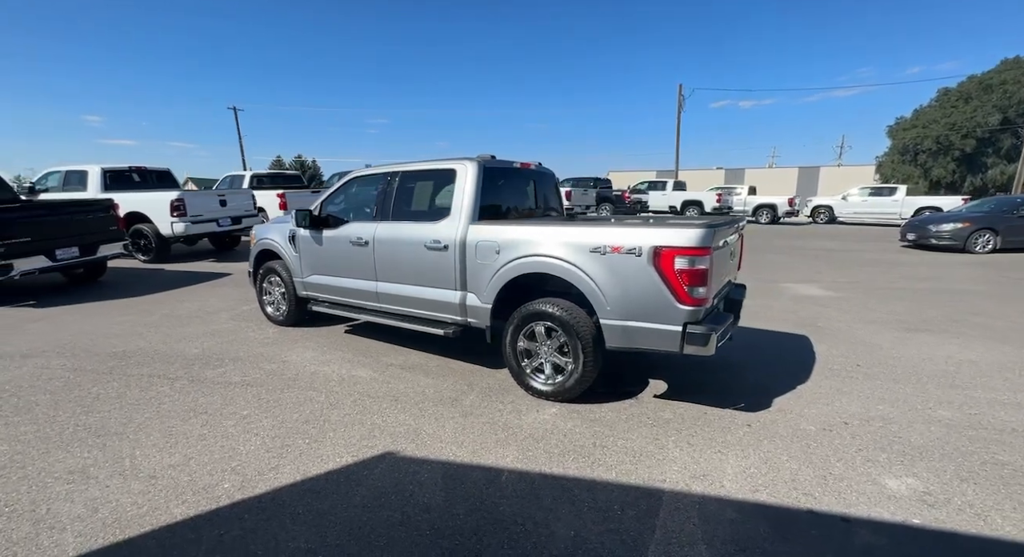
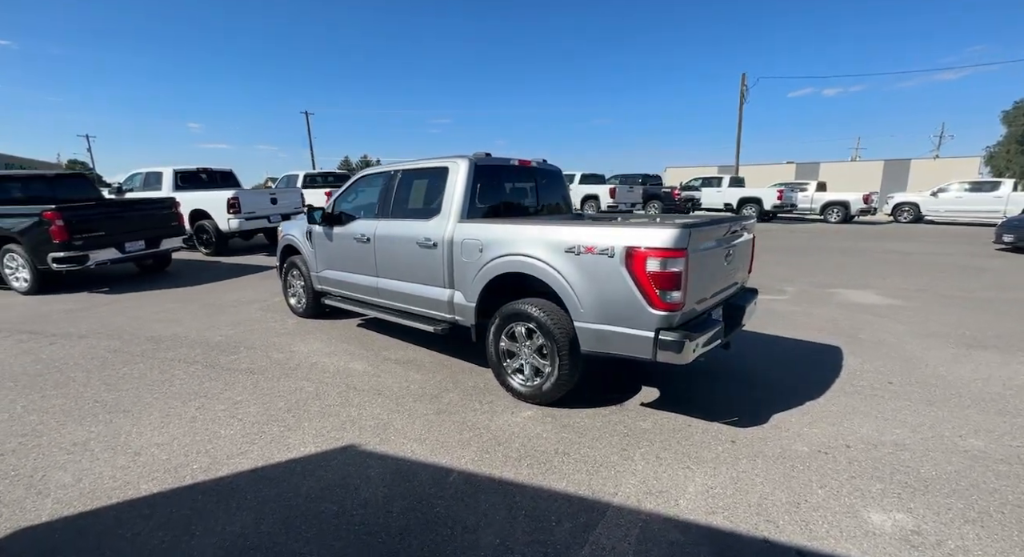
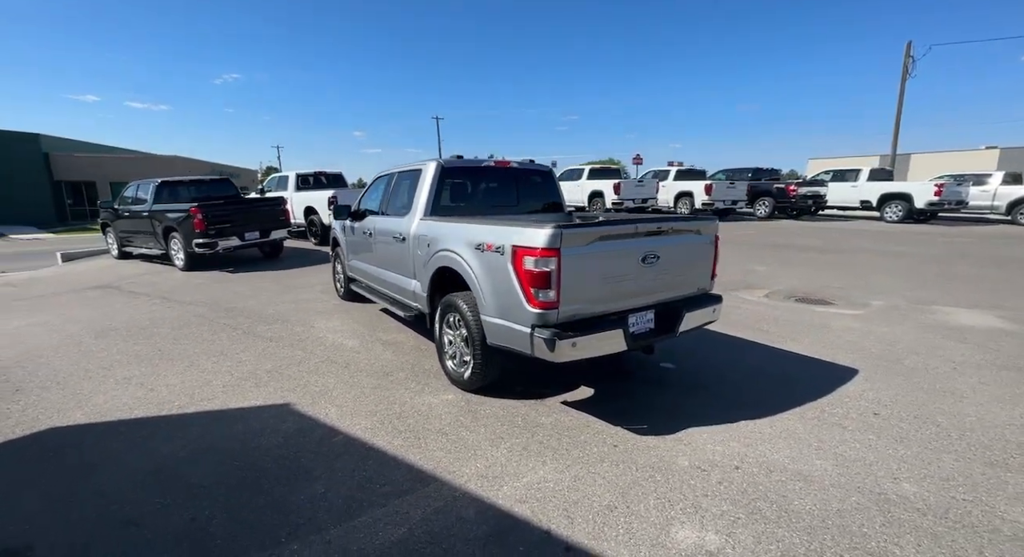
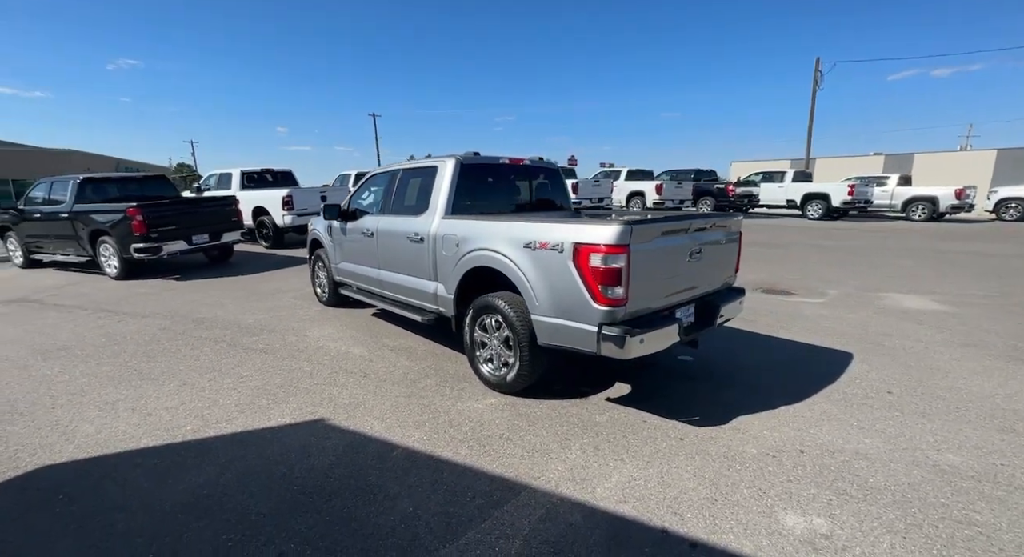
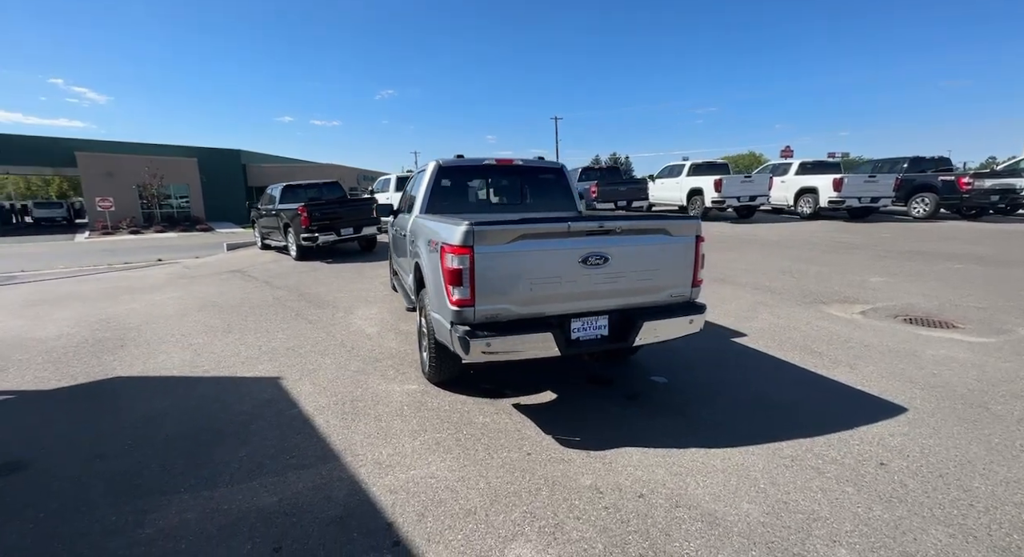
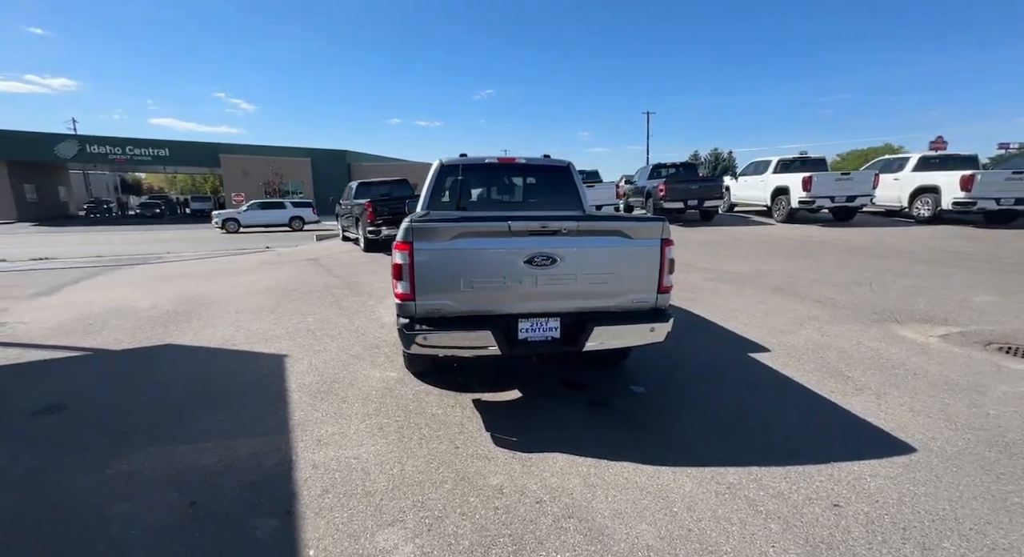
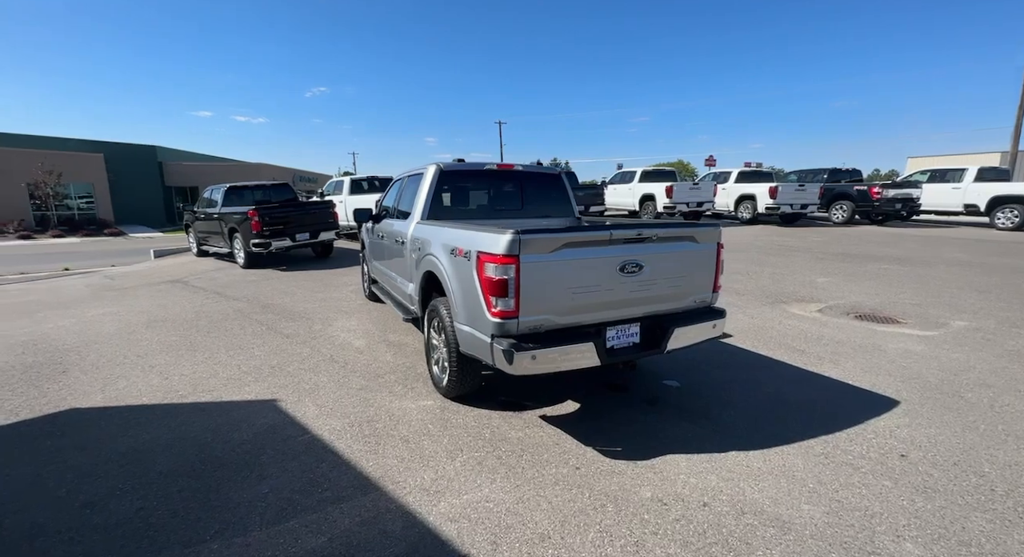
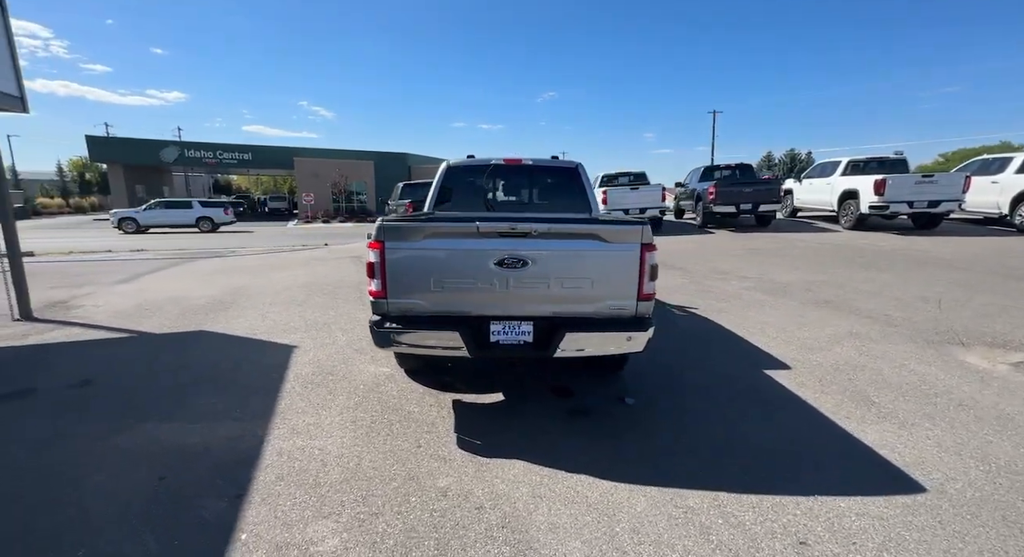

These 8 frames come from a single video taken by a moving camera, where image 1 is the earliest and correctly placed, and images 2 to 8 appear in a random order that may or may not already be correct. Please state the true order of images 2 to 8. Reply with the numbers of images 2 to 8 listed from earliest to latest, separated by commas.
2, 4, 3, 7, 5, 6, 8
